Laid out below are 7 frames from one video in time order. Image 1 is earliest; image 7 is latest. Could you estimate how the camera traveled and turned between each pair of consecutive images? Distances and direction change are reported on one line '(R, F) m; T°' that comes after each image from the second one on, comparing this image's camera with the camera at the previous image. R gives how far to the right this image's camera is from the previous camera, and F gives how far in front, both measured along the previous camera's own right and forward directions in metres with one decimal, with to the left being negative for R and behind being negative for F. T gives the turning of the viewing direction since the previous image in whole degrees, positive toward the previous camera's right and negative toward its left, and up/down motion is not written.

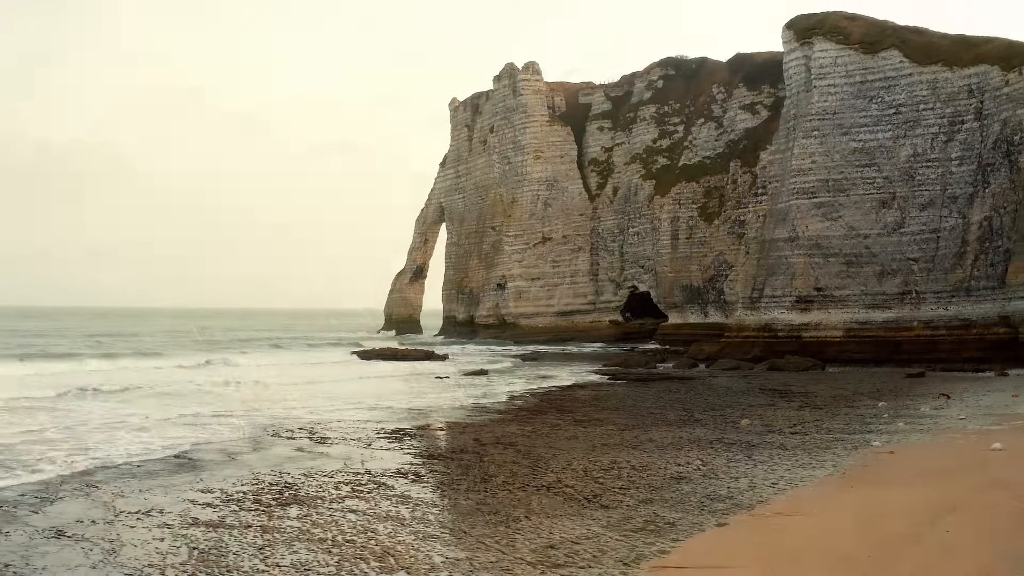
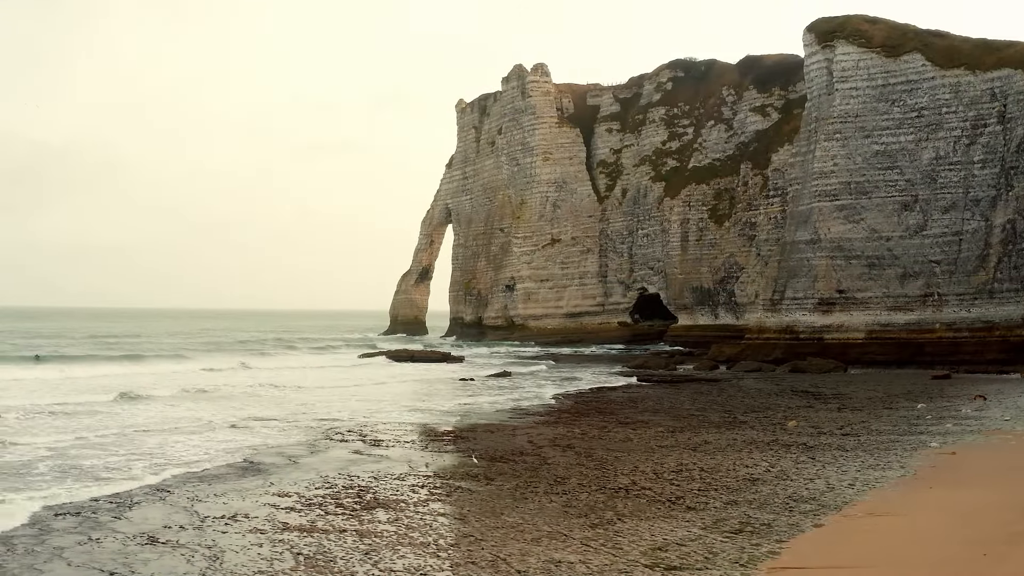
(-1.1, 0.0) m; 0°
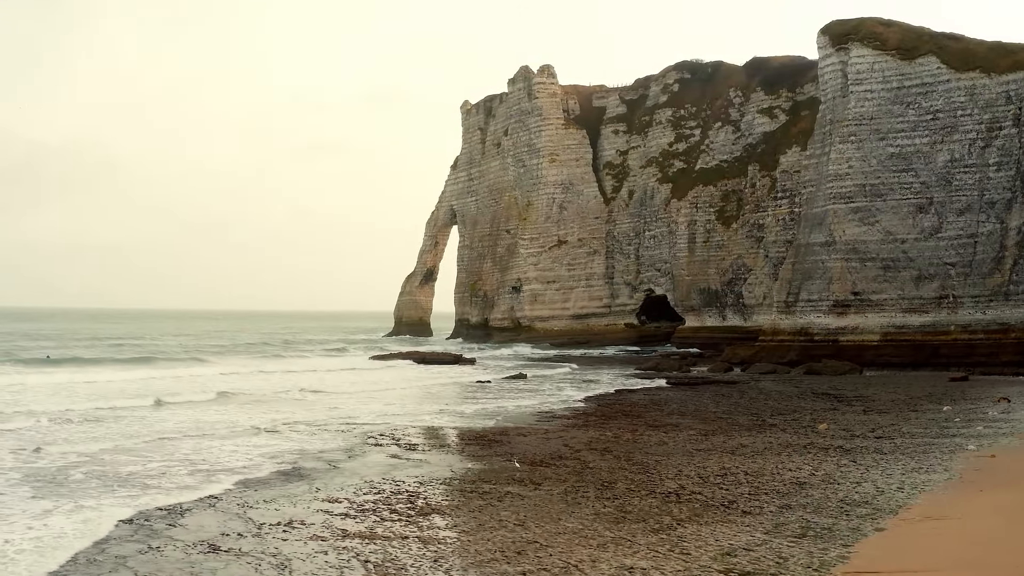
(-0.7, 0.0) m; 0°
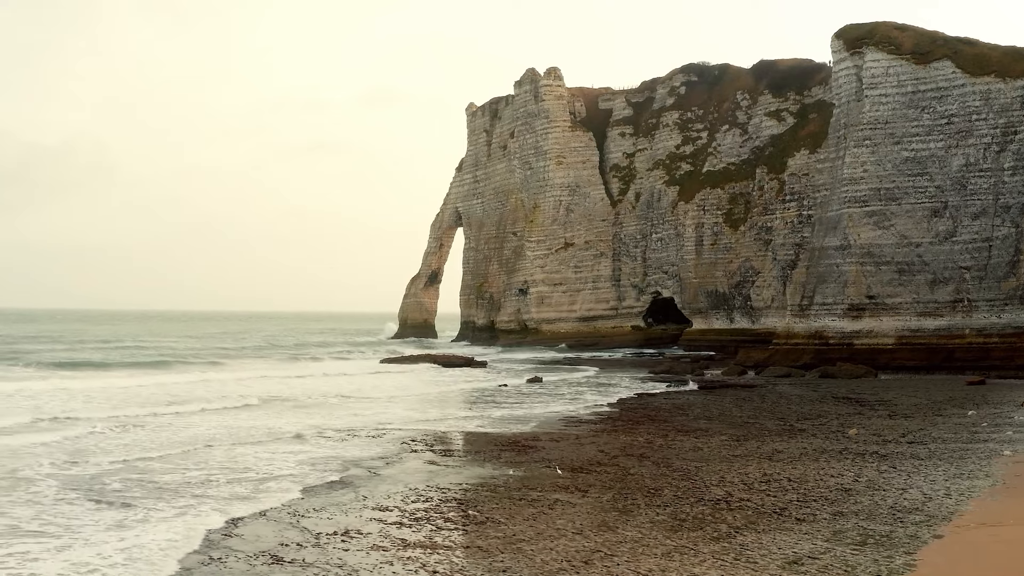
(-0.7, -0.1) m; 0°
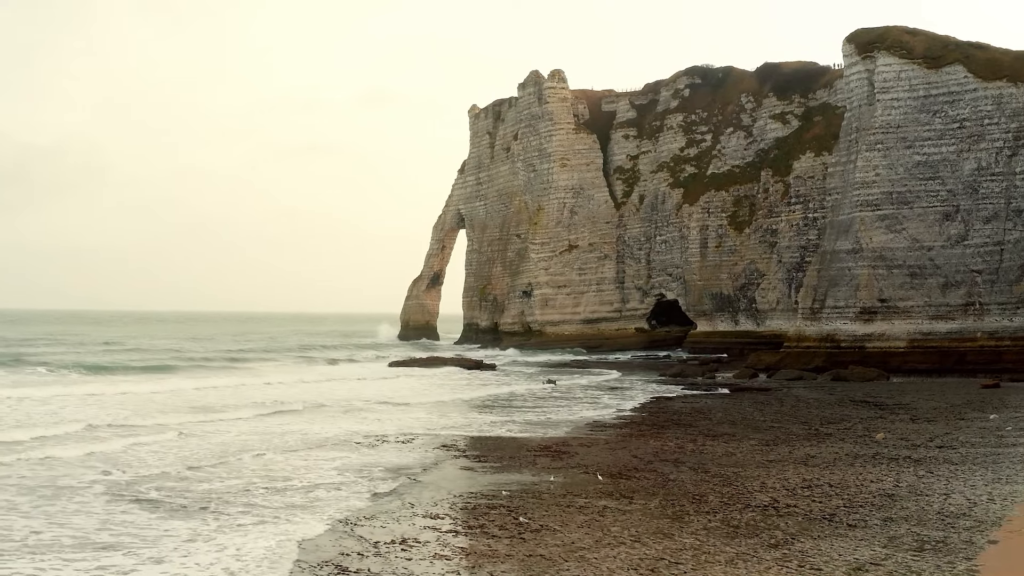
(-0.7, 0.0) m; 0°
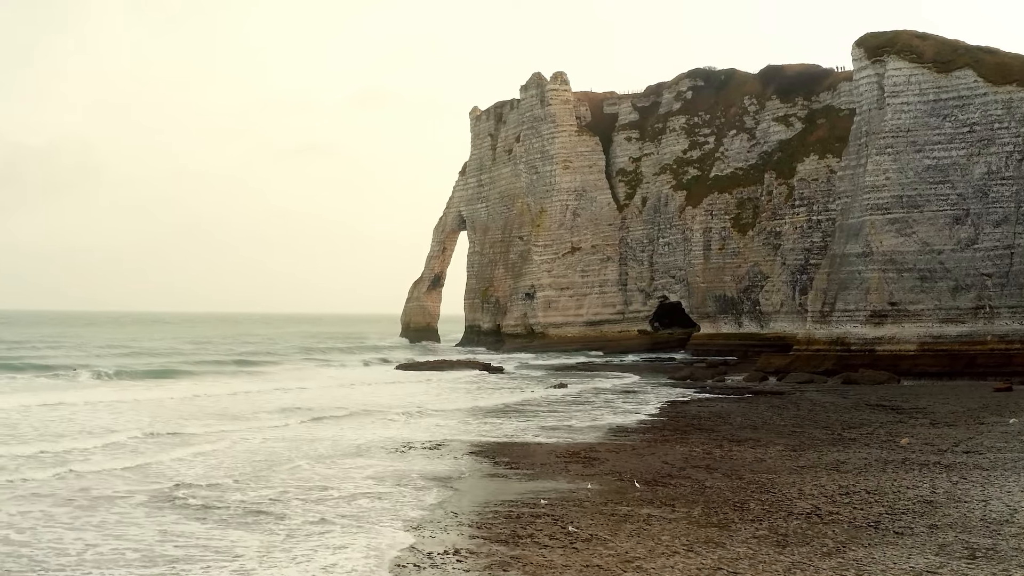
(-0.7, 0.0) m; 0°
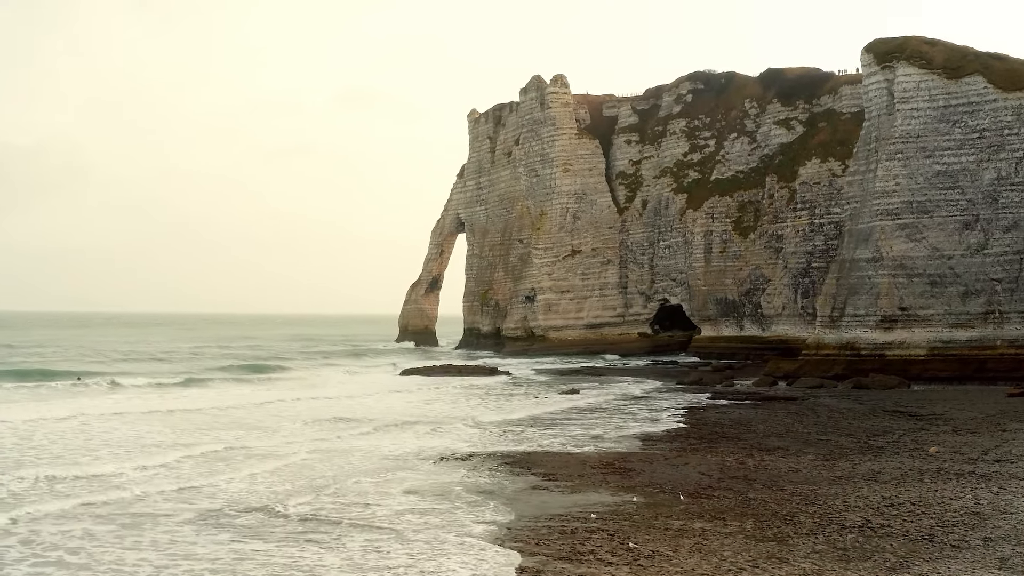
(-0.9, +0.1) m; +1°
